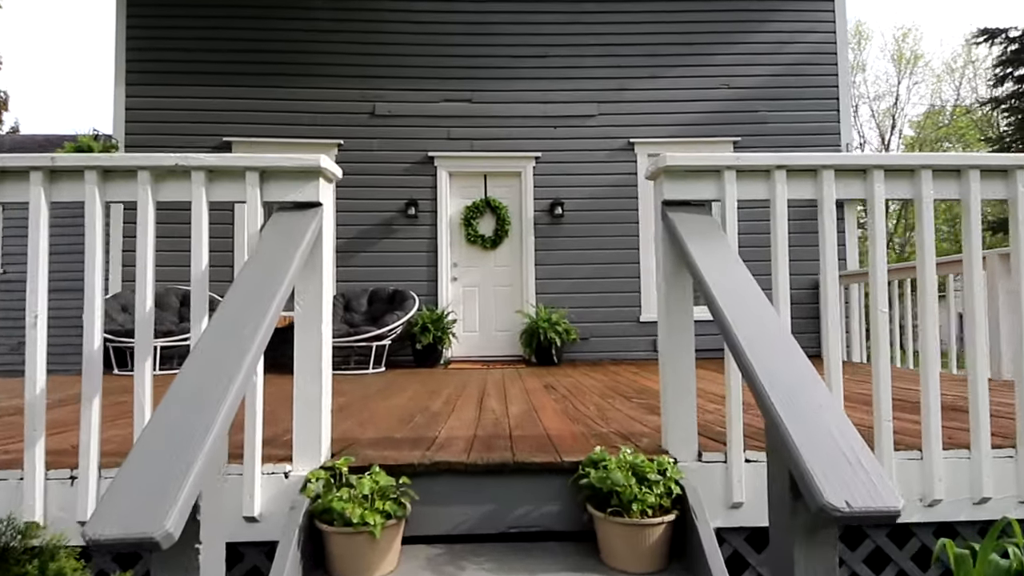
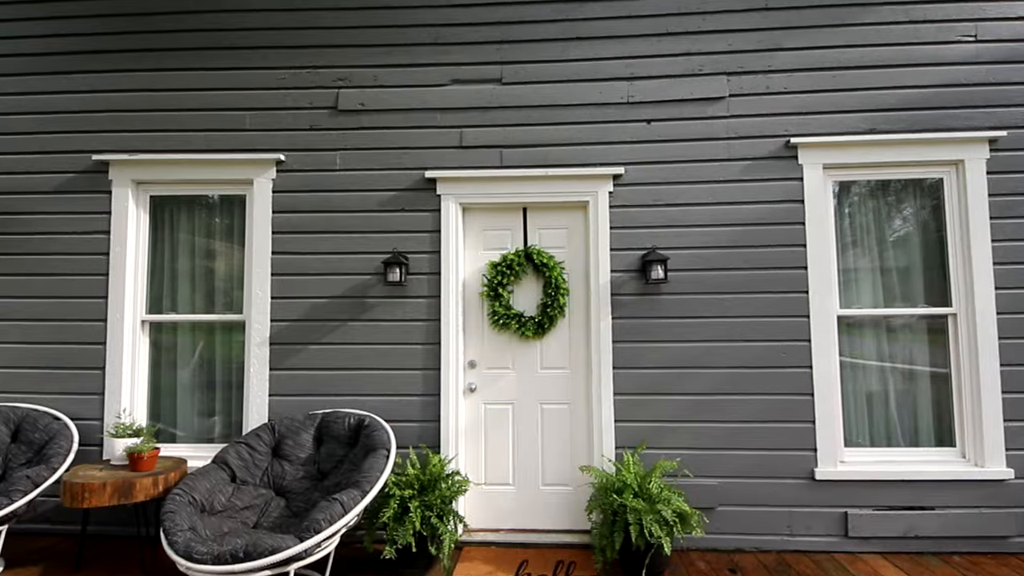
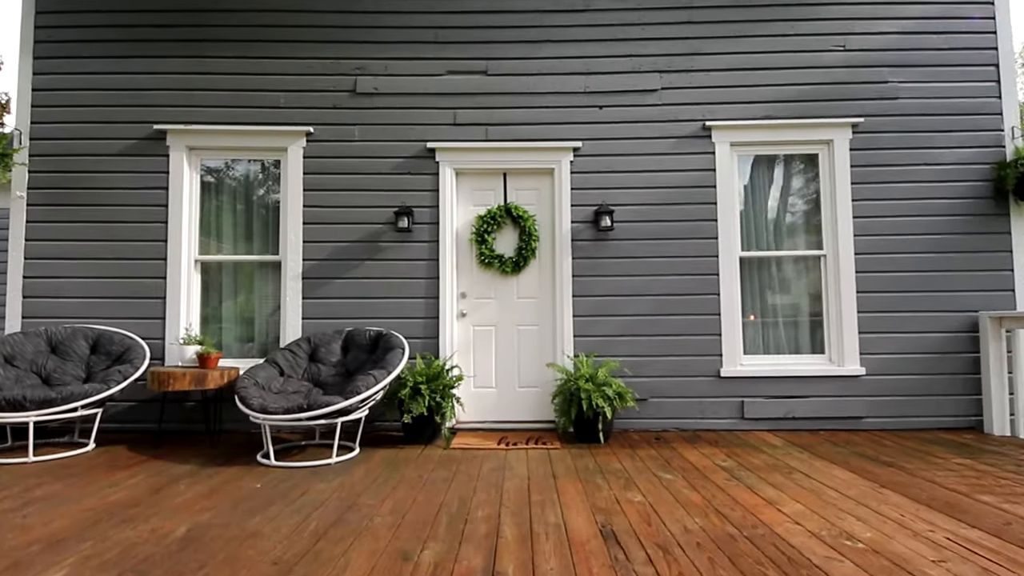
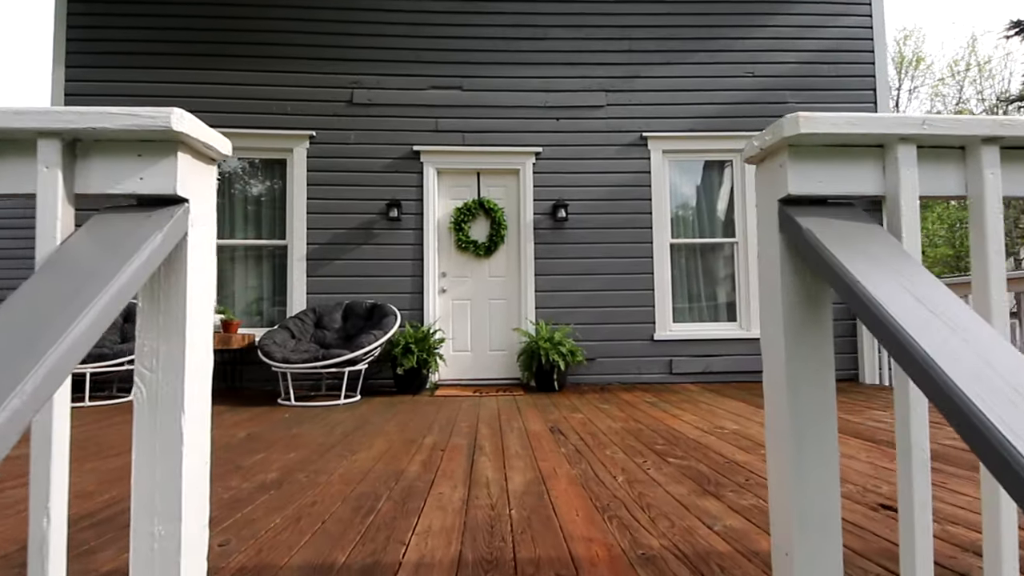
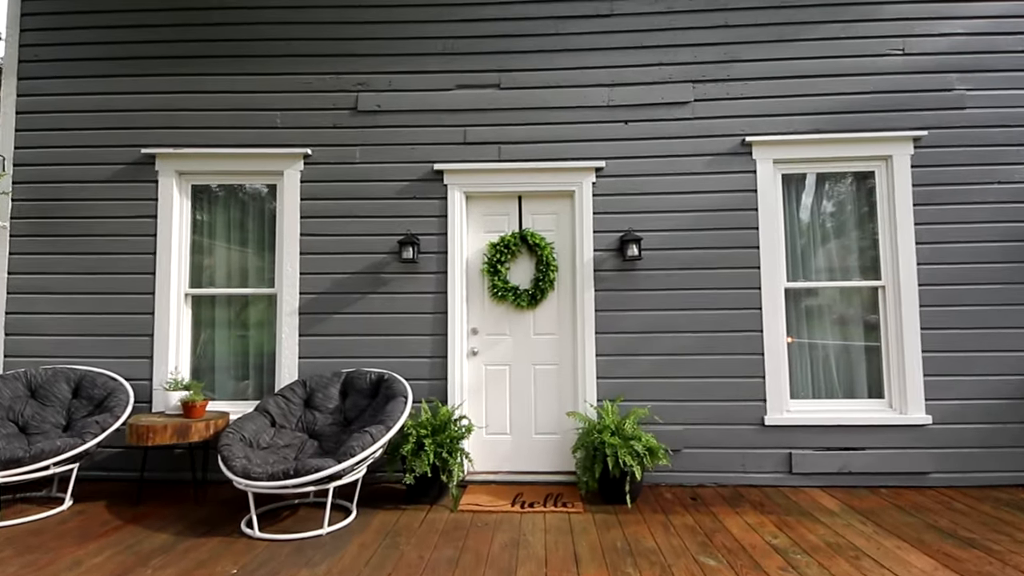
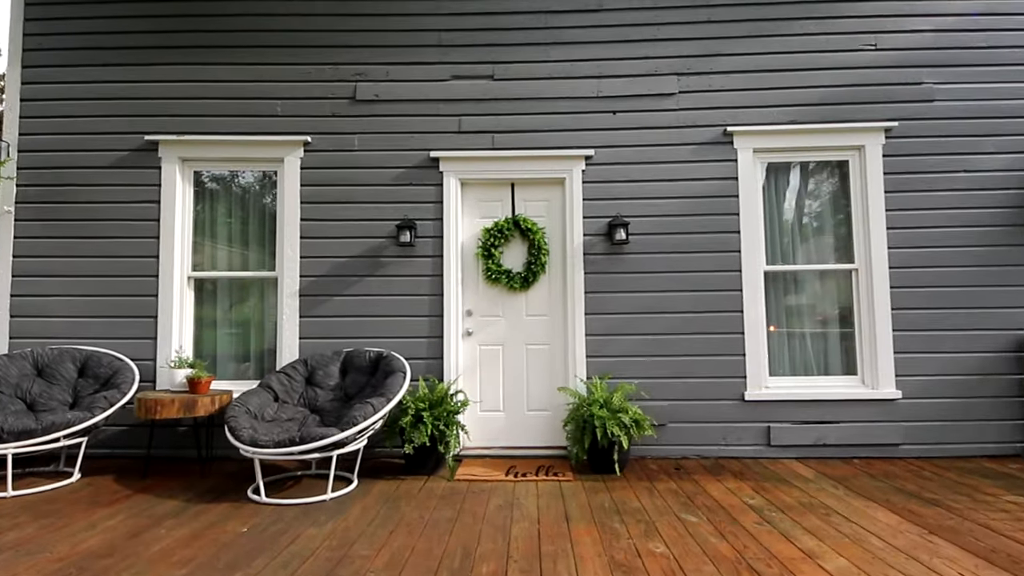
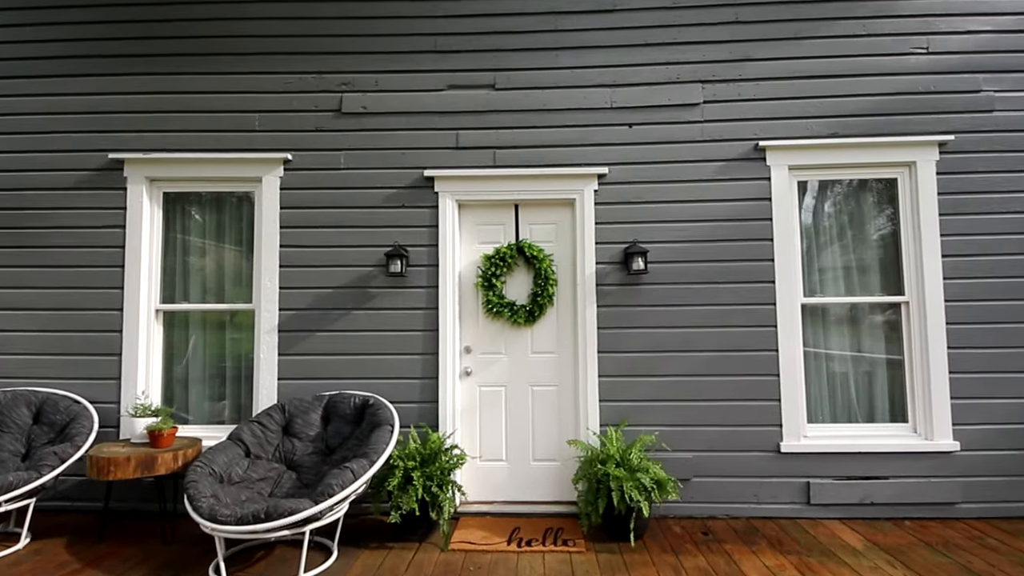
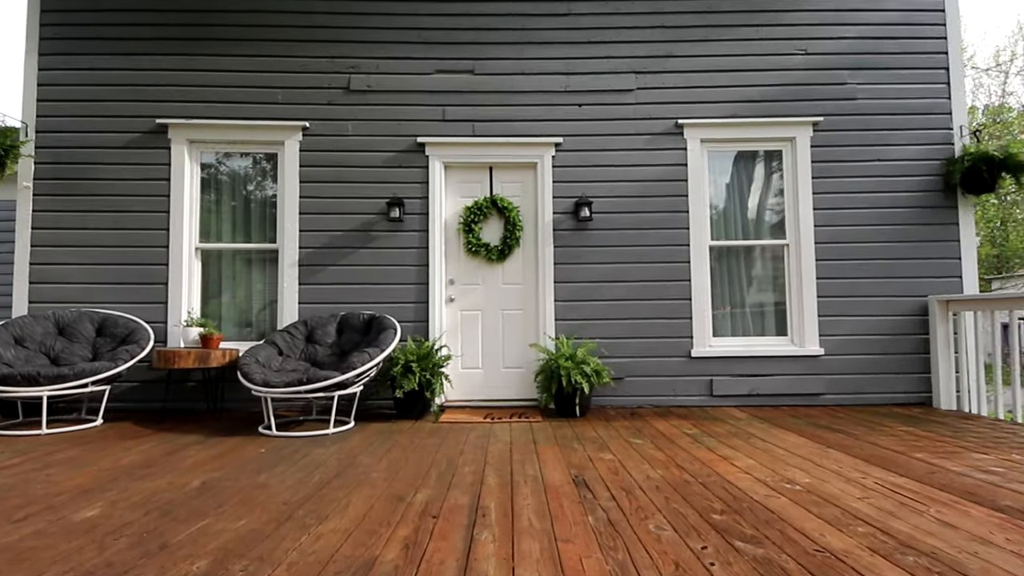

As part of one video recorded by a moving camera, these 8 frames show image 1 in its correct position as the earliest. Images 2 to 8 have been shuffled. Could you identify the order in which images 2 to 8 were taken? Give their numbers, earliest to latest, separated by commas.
4, 8, 3, 6, 5, 7, 2
